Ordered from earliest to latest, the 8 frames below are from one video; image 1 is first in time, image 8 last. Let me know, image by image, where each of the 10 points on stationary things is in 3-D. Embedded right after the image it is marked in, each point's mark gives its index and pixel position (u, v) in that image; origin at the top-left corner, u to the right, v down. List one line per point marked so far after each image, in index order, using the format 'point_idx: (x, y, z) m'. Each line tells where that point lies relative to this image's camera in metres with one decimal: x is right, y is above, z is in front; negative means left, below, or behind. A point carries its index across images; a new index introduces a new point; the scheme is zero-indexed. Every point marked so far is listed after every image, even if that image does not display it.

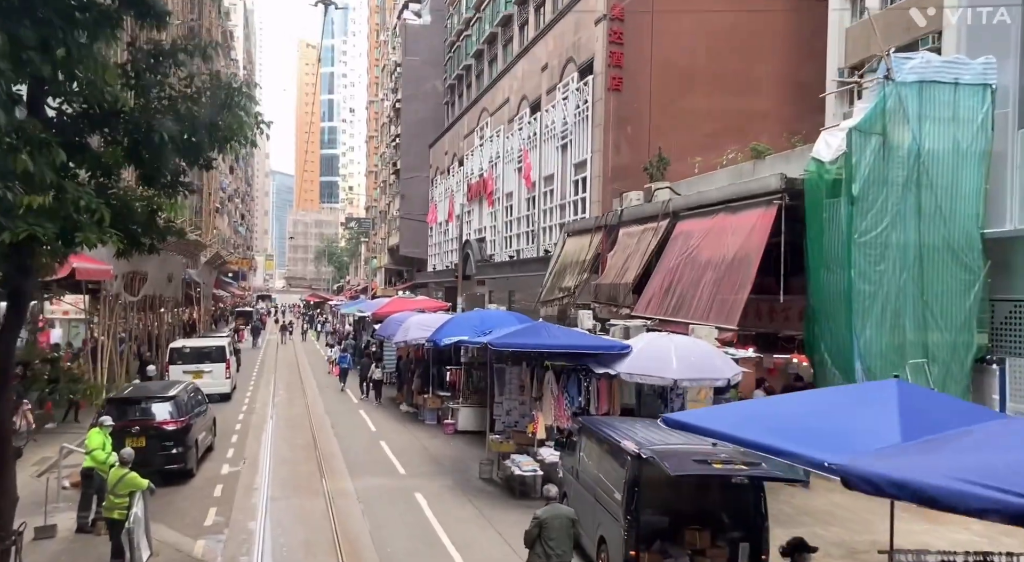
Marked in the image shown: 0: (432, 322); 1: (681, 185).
0: (-1.8, -0.9, +17.5) m
1: (+3.8, +2.2, +18.0) m
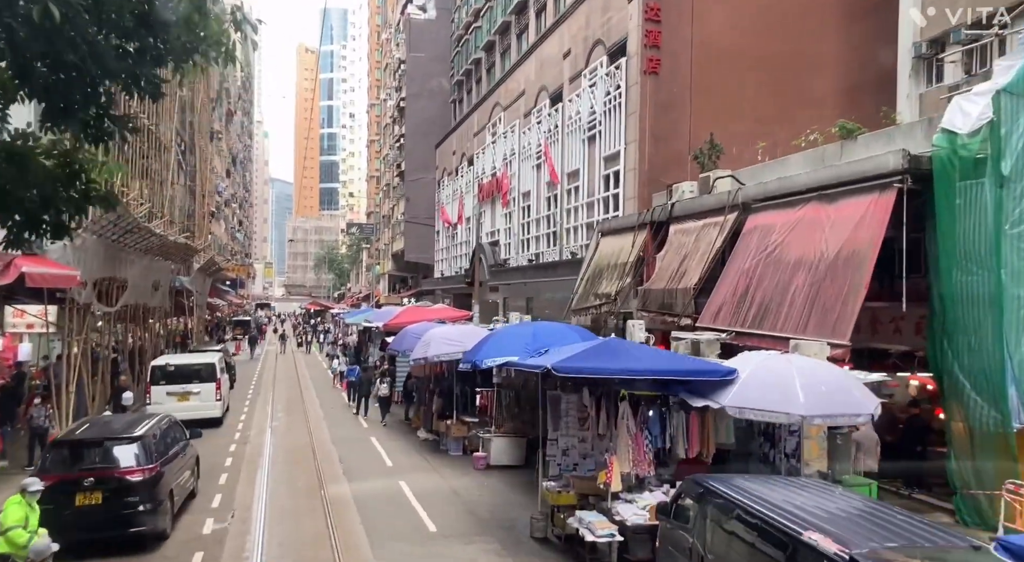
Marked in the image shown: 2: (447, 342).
0: (-1.1, -1.0, +14.9) m
1: (+4.5, +2.1, +15.4) m
2: (-1.2, -1.1, +14.8) m
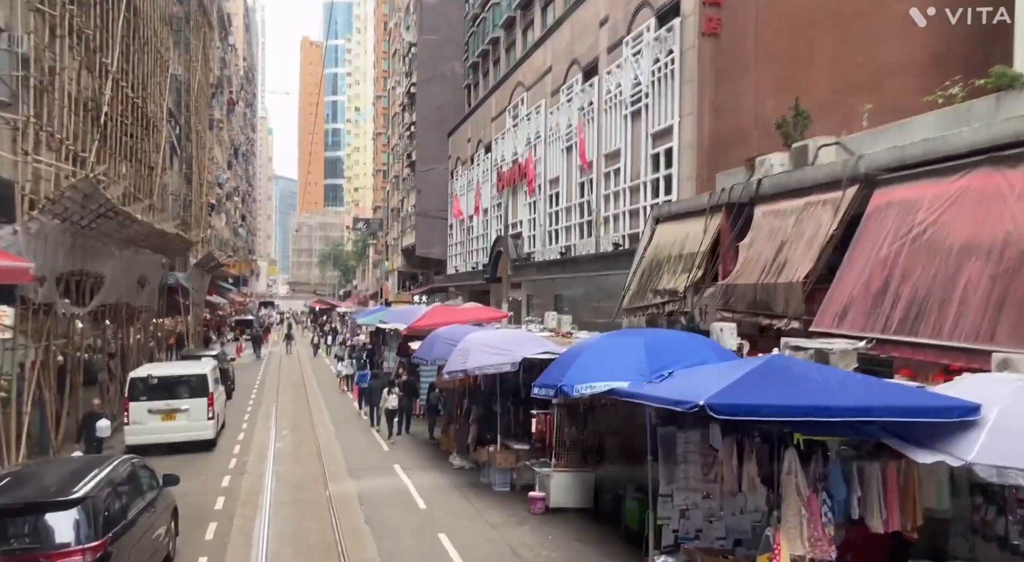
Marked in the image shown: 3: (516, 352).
0: (-0.2, -0.9, +12.1) m
1: (+5.3, +2.2, +12.6) m
2: (-0.3, -1.0, +11.9) m
3: (+0.1, -1.0, +11.8) m
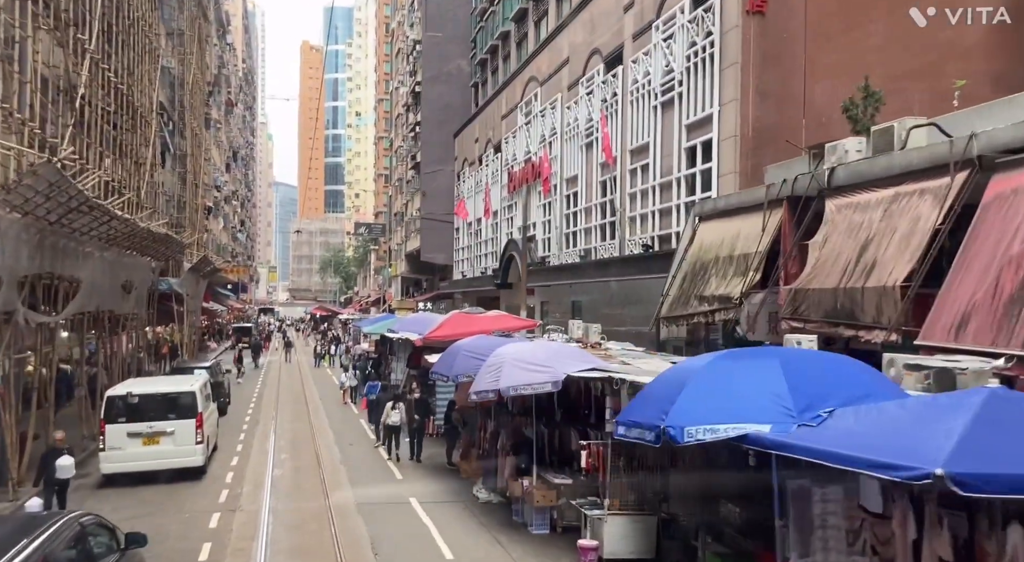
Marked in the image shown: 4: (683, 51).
0: (+0.3, -1.0, +10.3) m
1: (+5.8, +2.1, +10.8) m
2: (+0.2, -1.1, +10.1) m
3: (+0.6, -1.1, +10.0) m
4: (+4.0, +5.4, +19.0) m
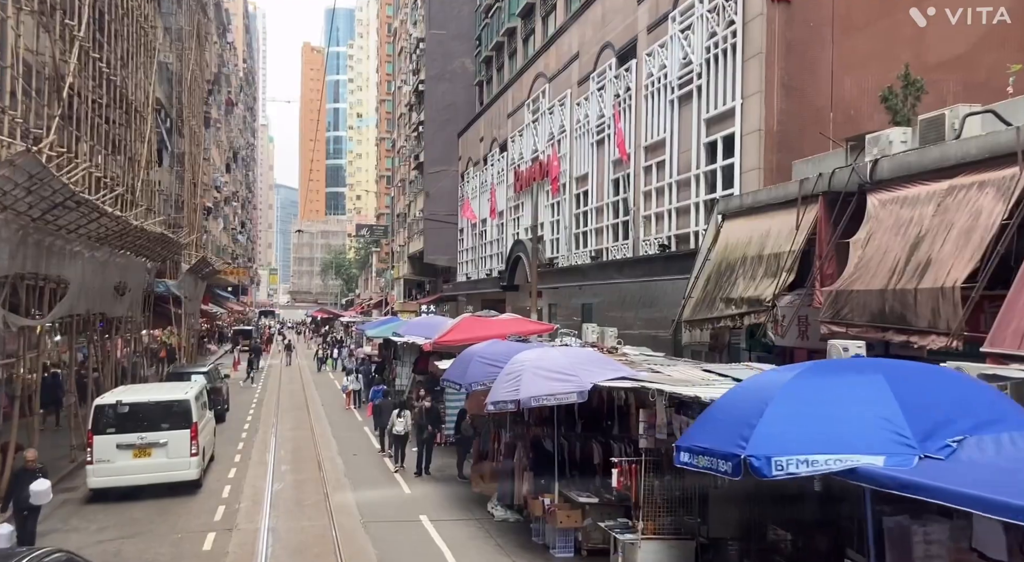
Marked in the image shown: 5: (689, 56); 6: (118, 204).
0: (+0.5, -1.0, +9.4) m
1: (+6.1, +2.1, +9.9) m
2: (+0.4, -1.1, +9.3) m
3: (+0.8, -1.1, +9.1) m
4: (+4.3, +5.4, +18.2) m
5: (+4.1, +5.2, +18.8) m
6: (-8.6, +1.7, +17.5) m
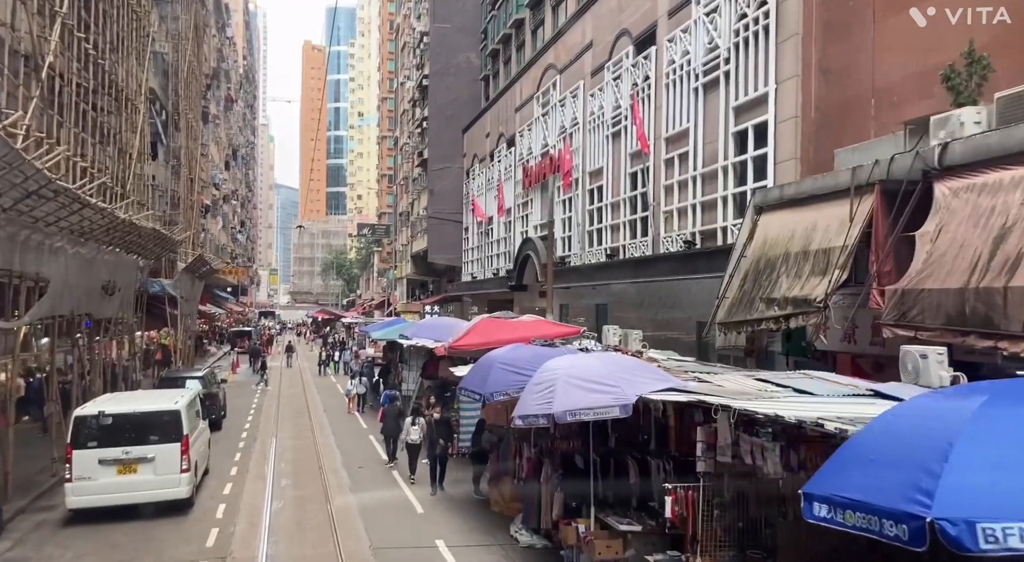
0: (+0.9, -0.9, +8.3) m
1: (+6.4, +2.2, +8.8) m
2: (+0.7, -1.0, +8.1) m
3: (+1.2, -1.0, +8.0) m
4: (+4.6, +5.4, +17.0) m
5: (+4.5, +5.3, +17.7) m
6: (-8.2, +1.7, +16.3) m
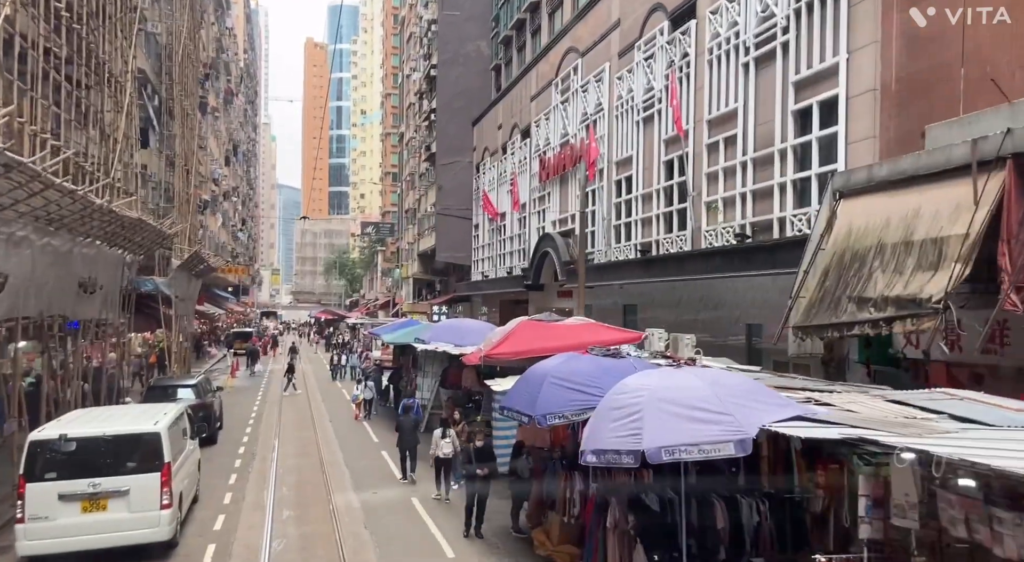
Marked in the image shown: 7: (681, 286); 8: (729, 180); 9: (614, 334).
0: (+1.4, -0.9, +6.3) m
1: (+7.0, +2.2, +6.8) m
2: (+1.3, -1.0, +6.2) m
3: (+1.7, -1.0, +6.0) m
4: (+5.2, +5.5, +15.1) m
5: (+5.1, +5.3, +15.7) m
6: (-7.6, +1.8, +14.4) m
7: (+3.9, -0.1, +18.8) m
8: (+4.6, +2.2, +17.3) m
9: (+1.2, -0.6, +10.5) m
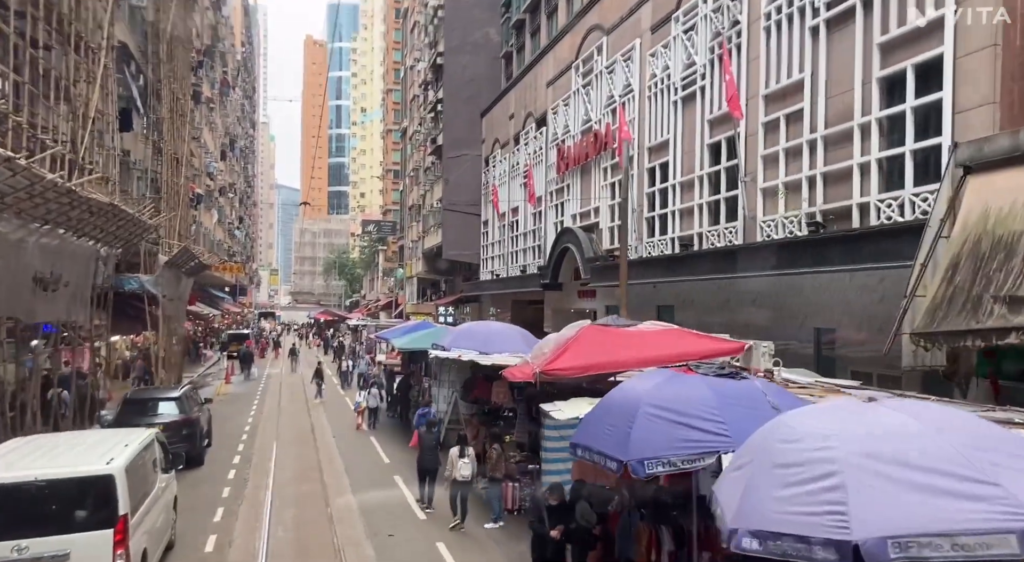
0: (+2.0, -0.8, +4.1) m
1: (+7.6, +2.3, +4.6) m
2: (+1.9, -0.9, +3.9) m
3: (+2.3, -0.9, +3.8) m
4: (+5.8, +5.5, +12.8) m
5: (+5.7, +5.4, +13.4) m
6: (-7.0, +1.8, +12.1) m
7: (+4.5, 0.0, +16.6) m
8: (+5.2, +2.2, +15.1) m
9: (+1.8, -0.6, +8.2) m
